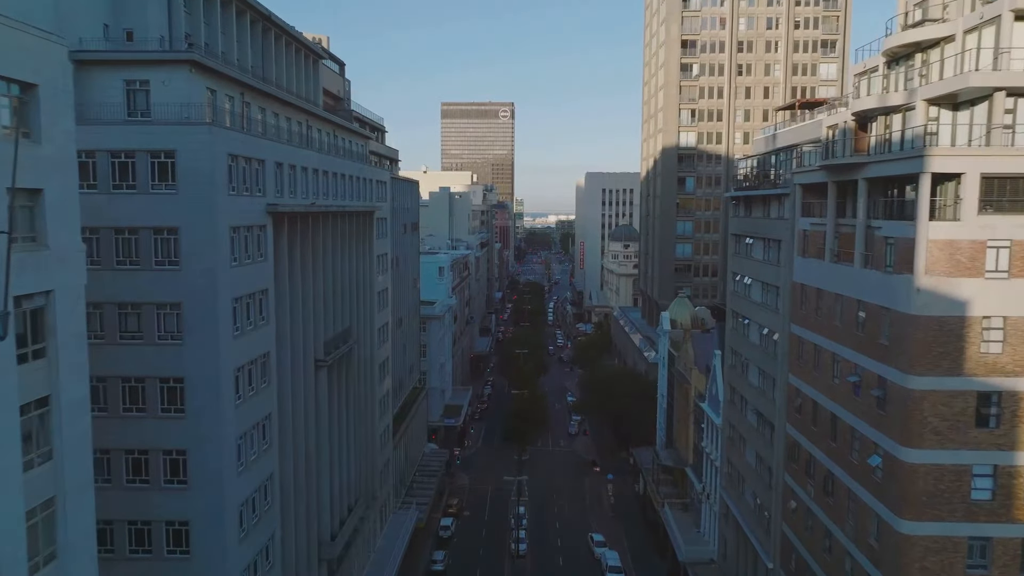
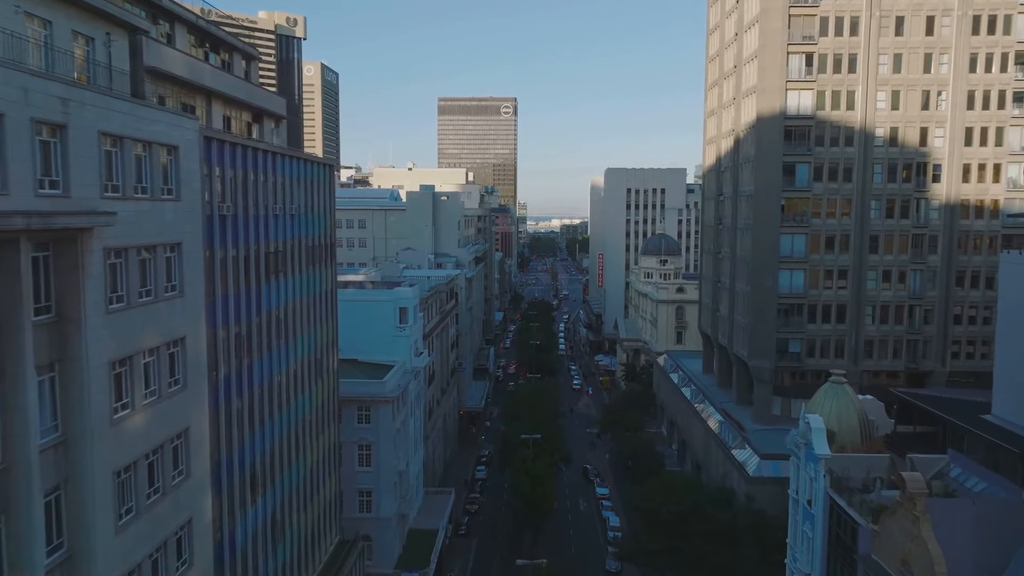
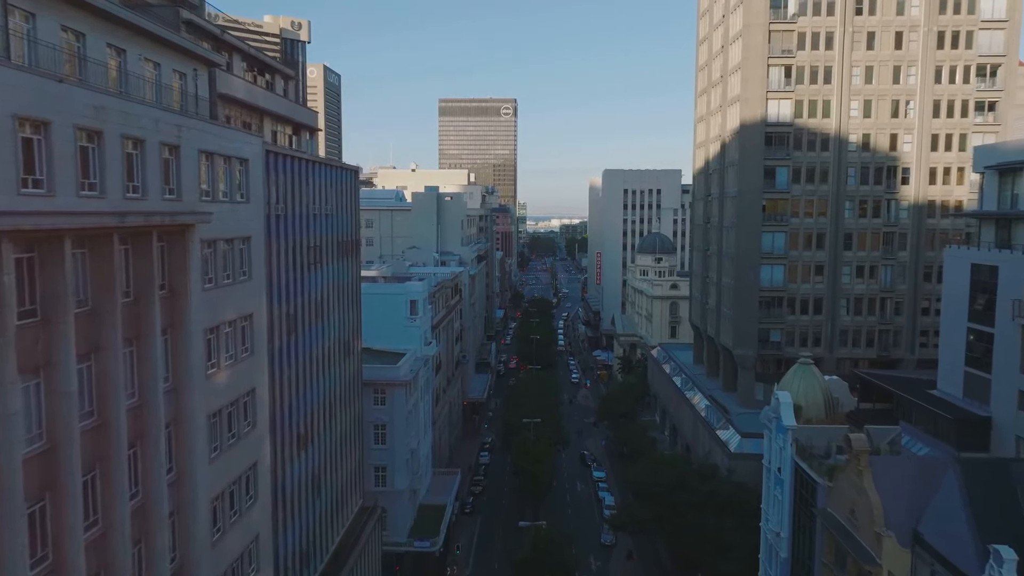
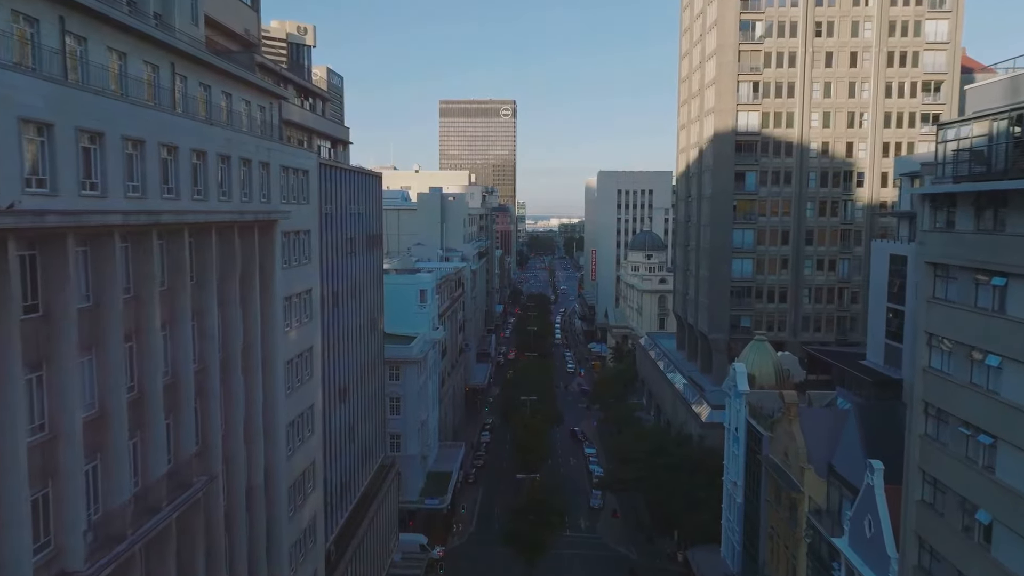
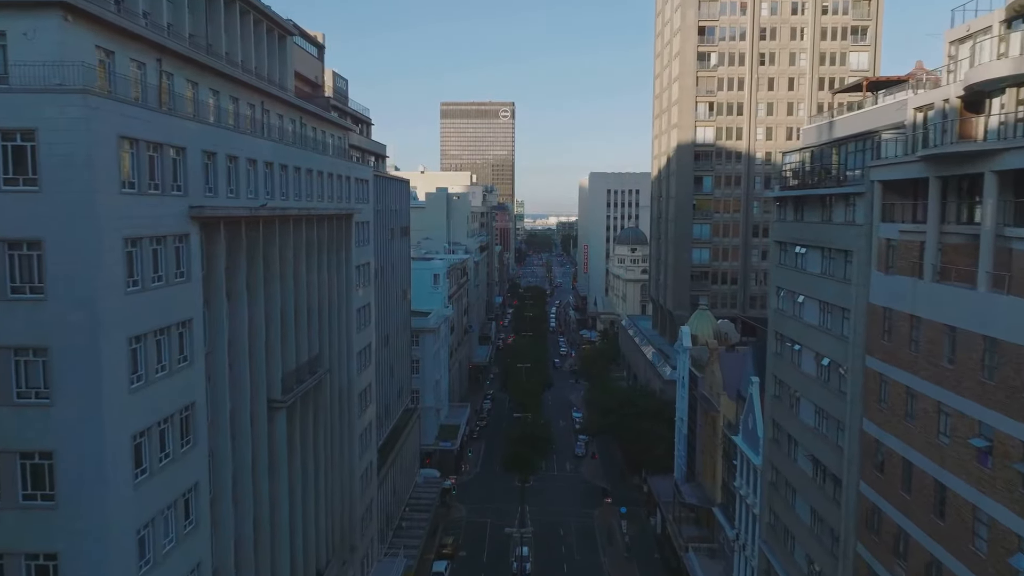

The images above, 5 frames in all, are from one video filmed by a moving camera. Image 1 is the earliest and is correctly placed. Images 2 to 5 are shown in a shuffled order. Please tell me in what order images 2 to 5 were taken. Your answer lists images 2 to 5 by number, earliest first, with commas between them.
5, 4, 3, 2
